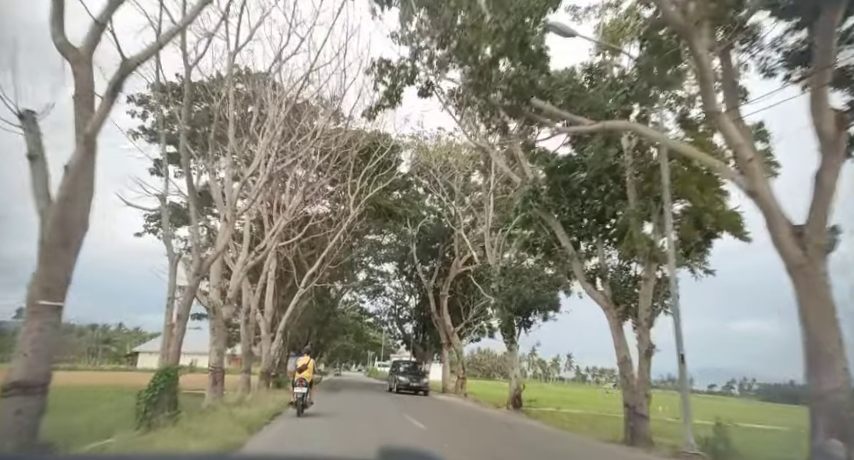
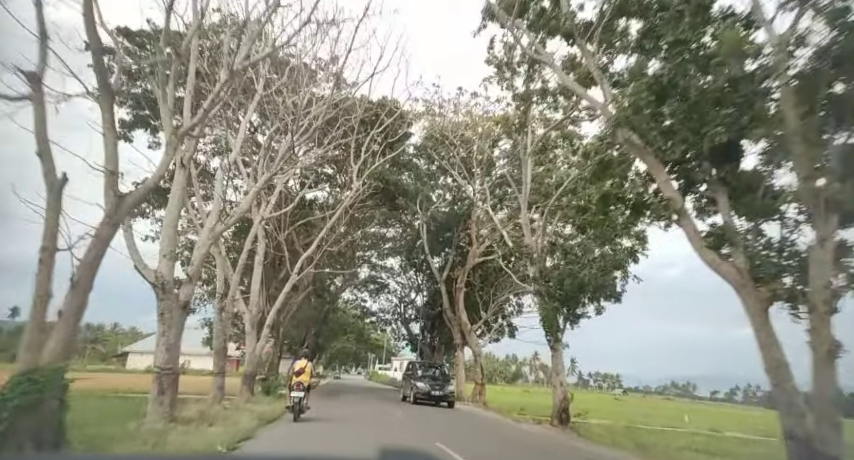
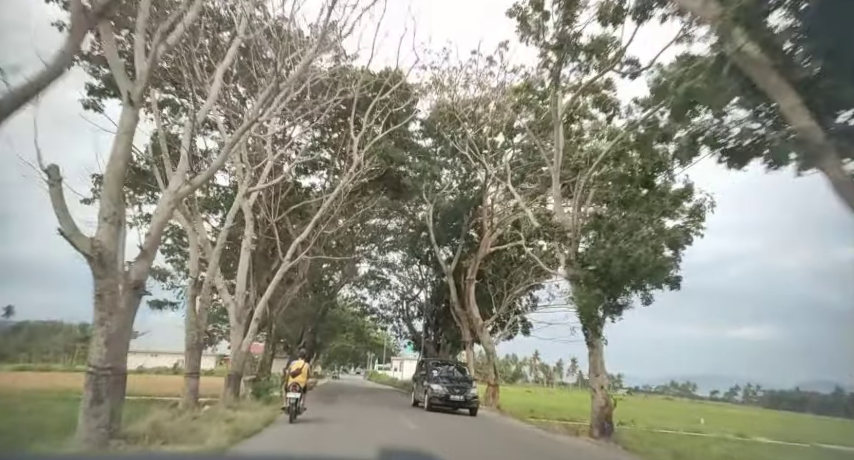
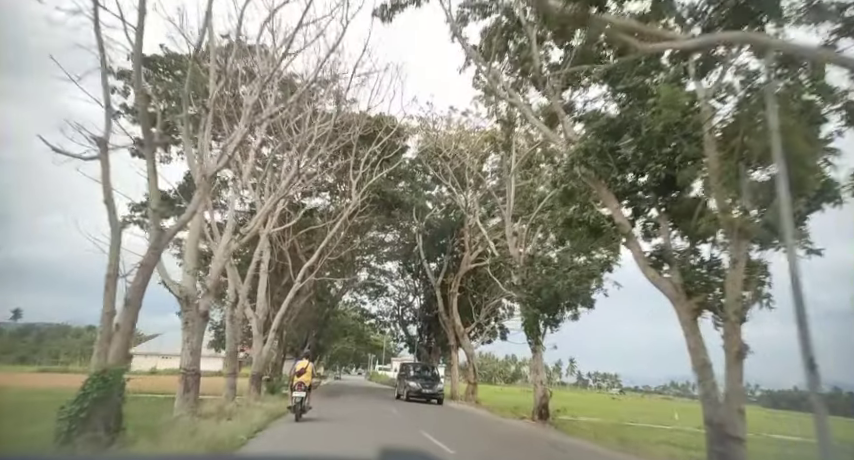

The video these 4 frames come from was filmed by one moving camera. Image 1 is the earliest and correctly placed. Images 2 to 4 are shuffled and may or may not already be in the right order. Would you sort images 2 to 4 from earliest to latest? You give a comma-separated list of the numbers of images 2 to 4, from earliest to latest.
4, 2, 3
